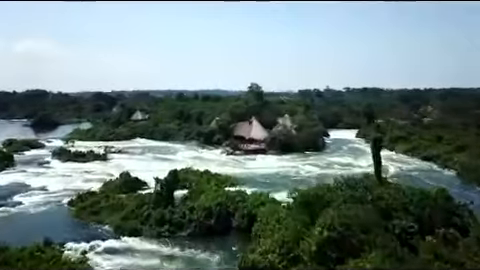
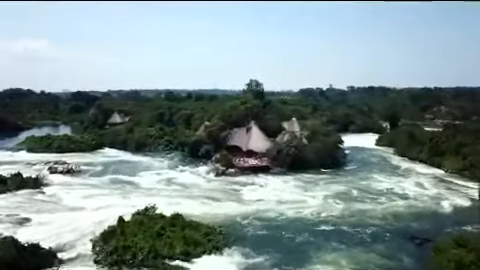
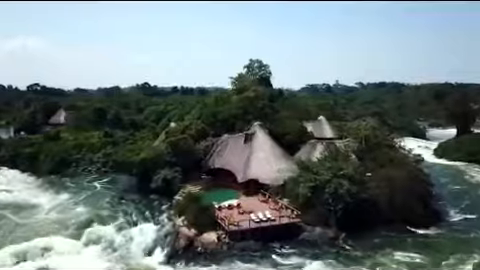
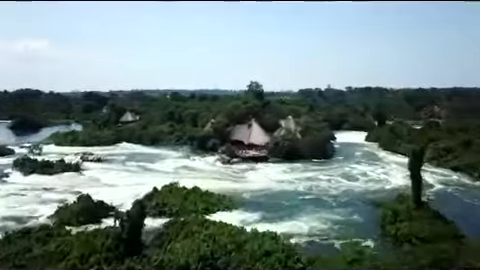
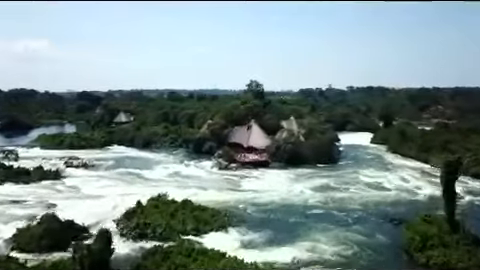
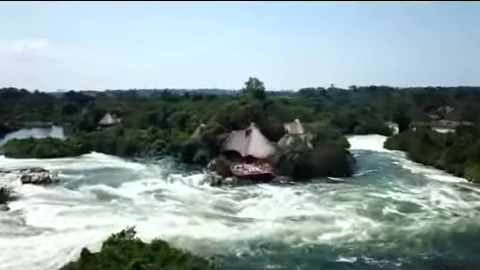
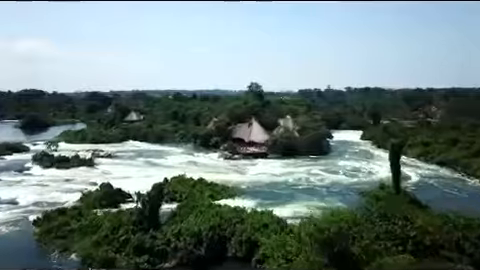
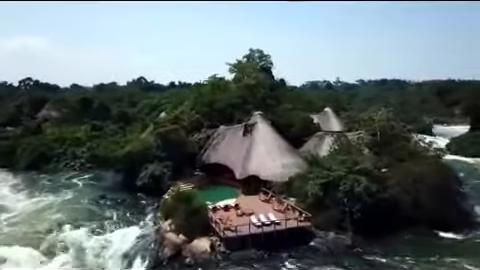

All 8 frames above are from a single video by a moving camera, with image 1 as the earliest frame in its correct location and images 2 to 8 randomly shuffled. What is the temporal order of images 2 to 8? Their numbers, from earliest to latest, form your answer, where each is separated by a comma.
7, 4, 5, 2, 6, 3, 8
